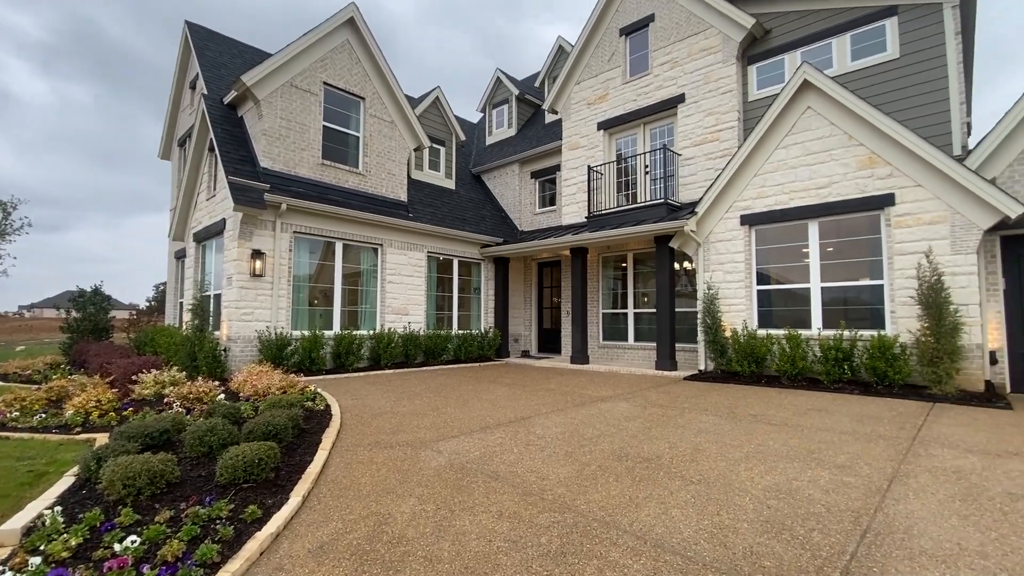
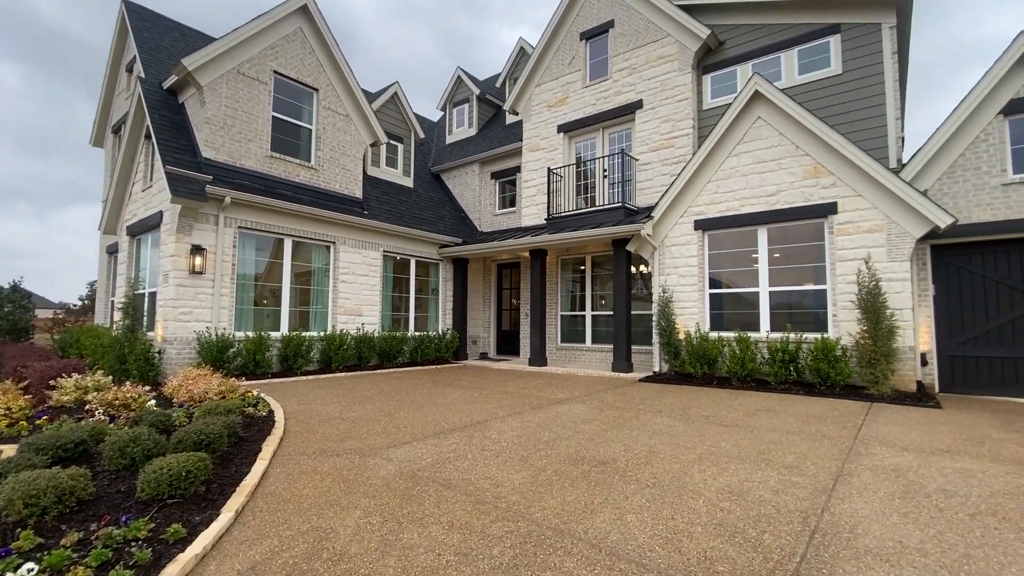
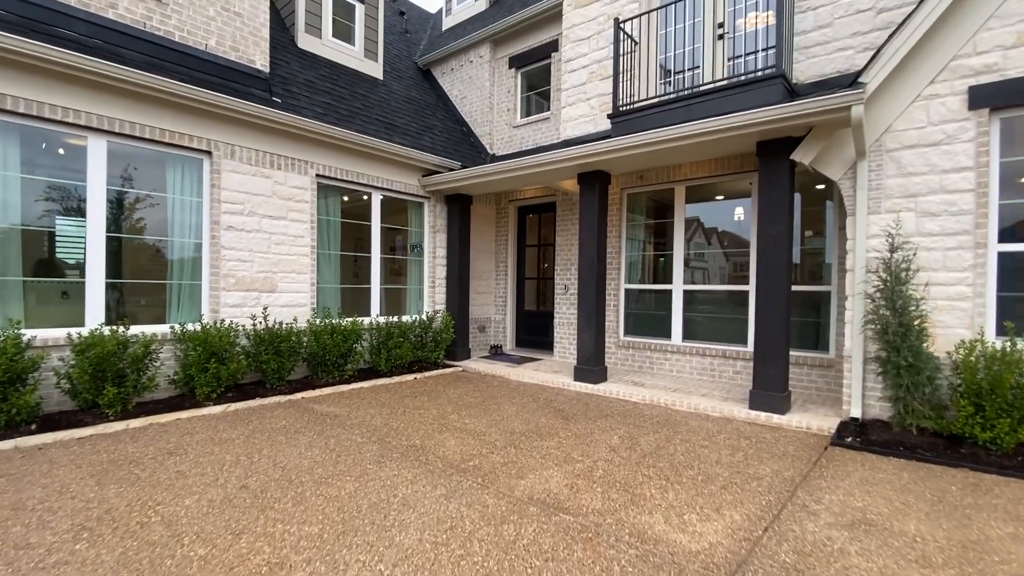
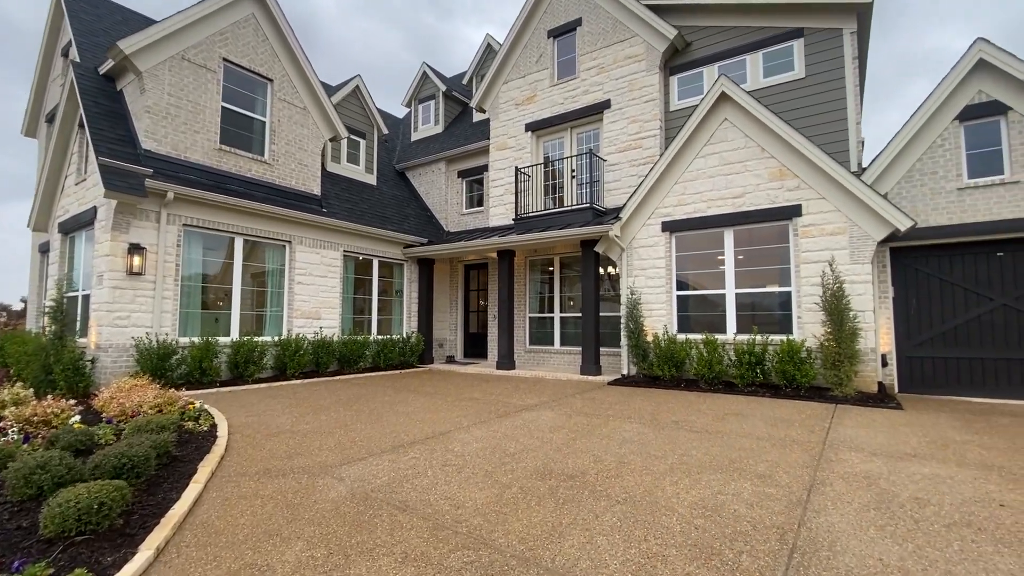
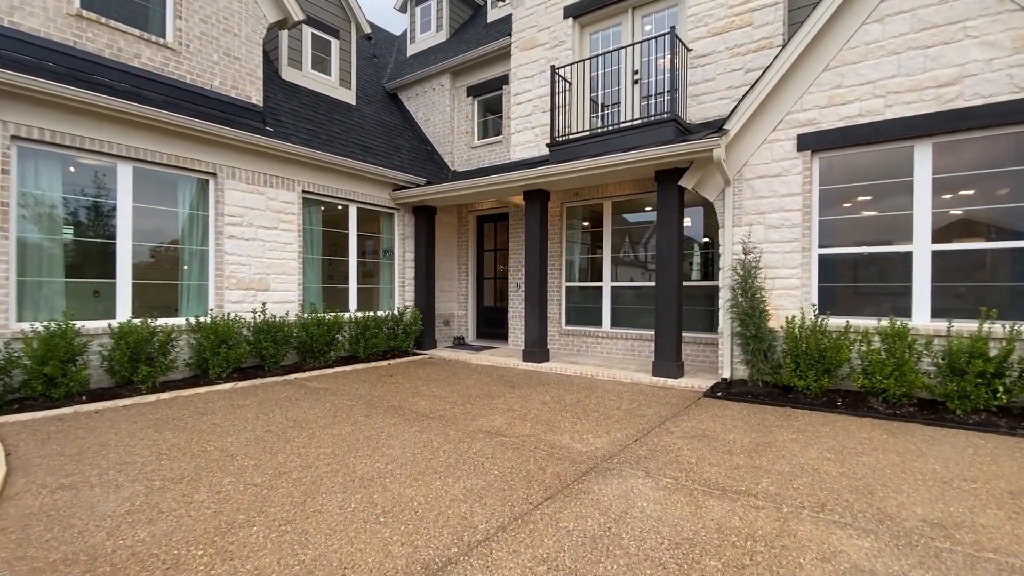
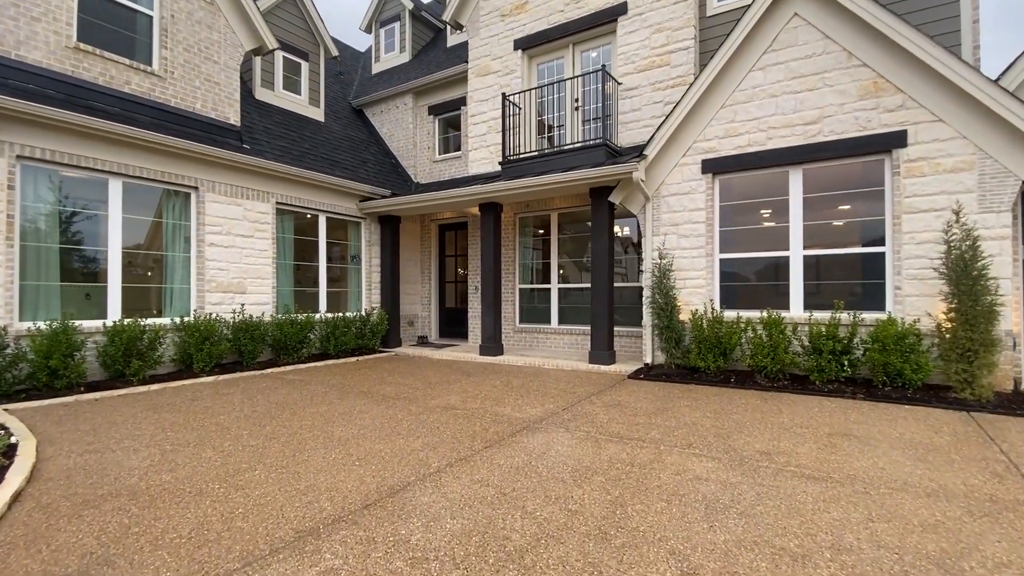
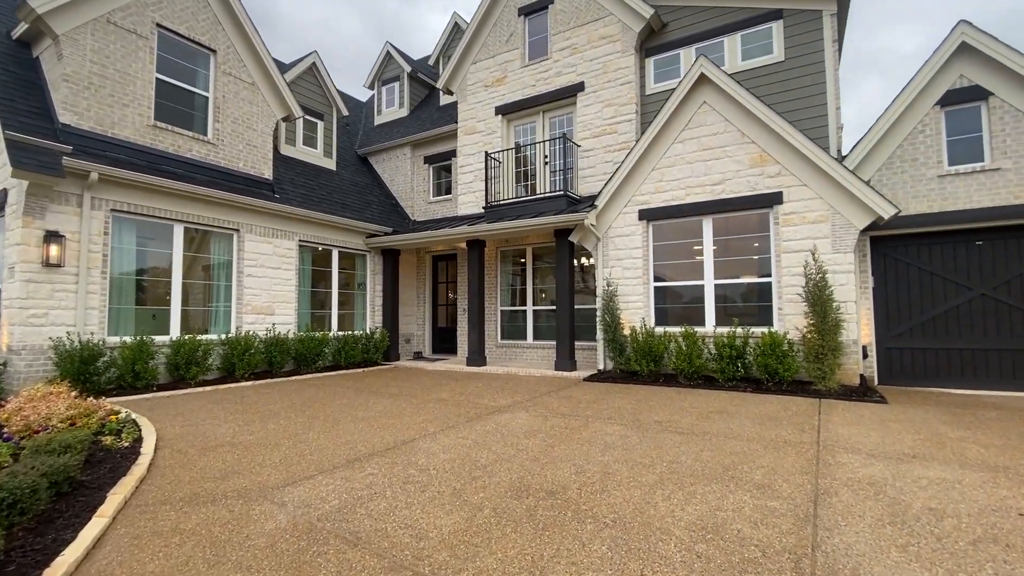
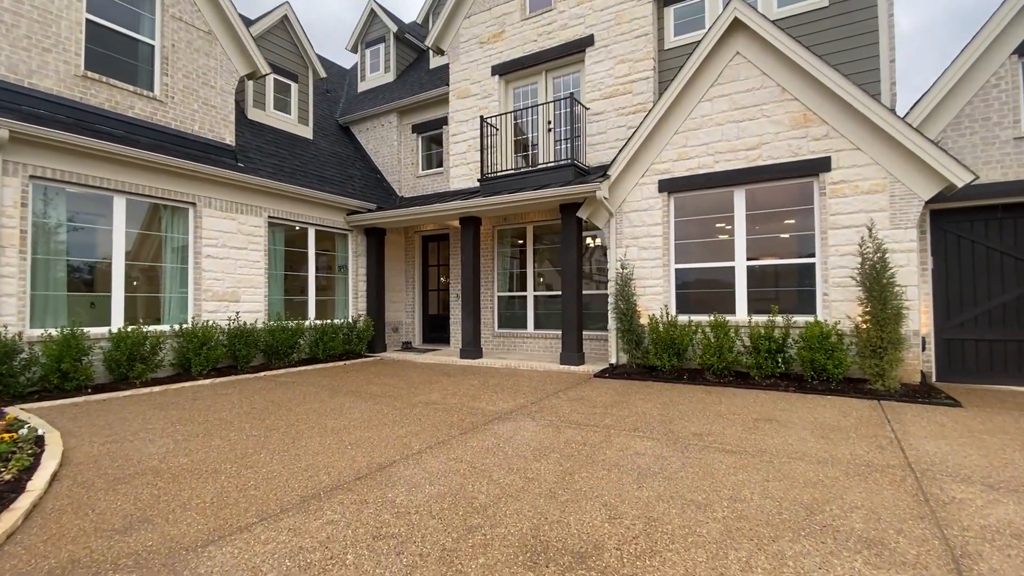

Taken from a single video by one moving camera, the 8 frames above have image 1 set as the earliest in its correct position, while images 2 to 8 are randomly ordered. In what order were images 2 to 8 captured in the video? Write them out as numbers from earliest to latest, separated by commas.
2, 4, 7, 8, 6, 5, 3
